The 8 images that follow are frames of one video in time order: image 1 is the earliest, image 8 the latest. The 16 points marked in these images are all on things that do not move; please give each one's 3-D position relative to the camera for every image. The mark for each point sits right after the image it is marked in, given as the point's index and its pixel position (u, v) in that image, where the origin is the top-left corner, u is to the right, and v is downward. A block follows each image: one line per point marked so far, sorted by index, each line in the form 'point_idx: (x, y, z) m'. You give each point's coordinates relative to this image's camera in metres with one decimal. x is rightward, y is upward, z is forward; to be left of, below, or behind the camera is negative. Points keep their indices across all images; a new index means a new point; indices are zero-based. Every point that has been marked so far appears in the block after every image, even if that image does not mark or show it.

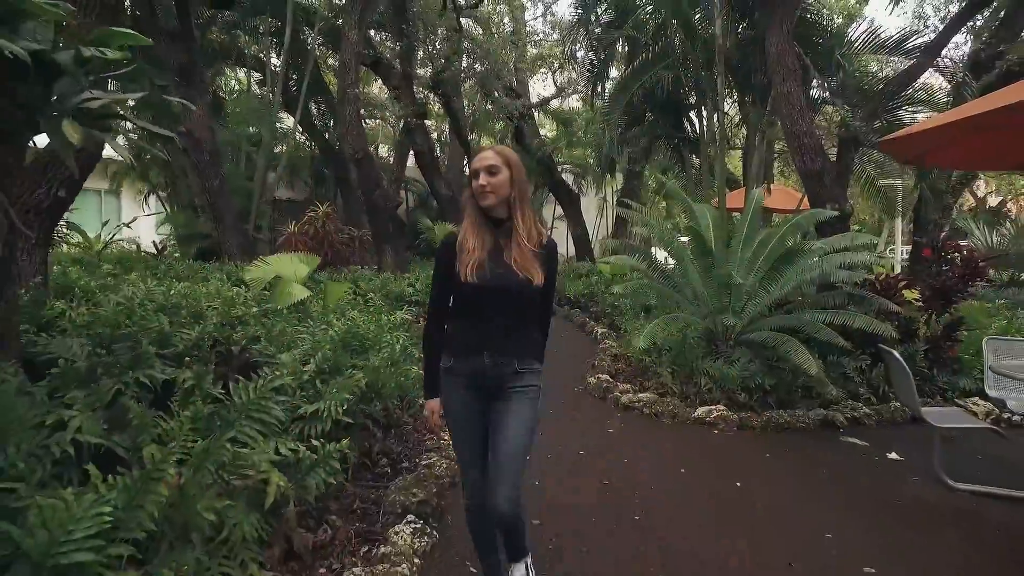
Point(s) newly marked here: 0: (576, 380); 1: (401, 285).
0: (+0.7, -0.9, +7.0) m
1: (-1.4, 0.0, +8.8) m
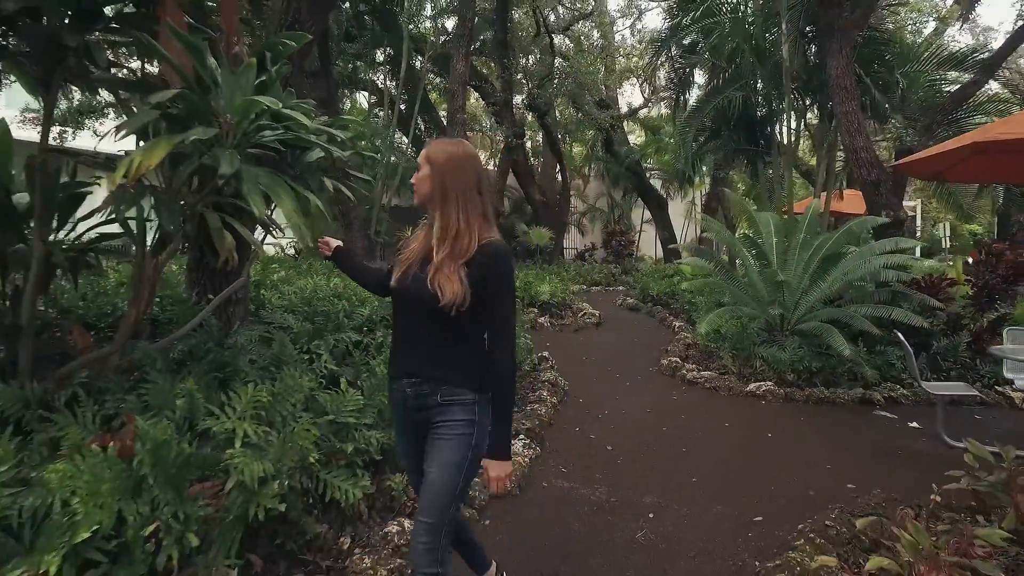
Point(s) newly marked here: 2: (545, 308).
0: (+1.7, -0.8, +8.2) m
1: (-0.1, +0.1, +10.3) m
2: (+0.5, -0.3, +10.2) m
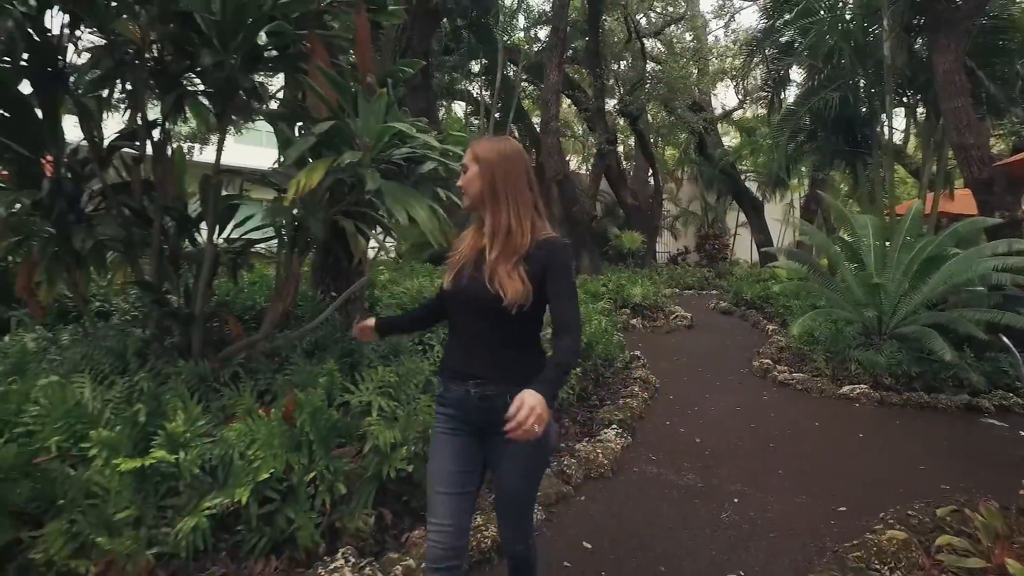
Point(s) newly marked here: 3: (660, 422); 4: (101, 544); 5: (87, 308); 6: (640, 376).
0: (+2.8, -0.9, +8.3) m
1: (+1.3, 0.0, +10.6) m
2: (+1.9, -0.3, +10.4) m
3: (+1.1, -1.0, +5.1) m
4: (-1.3, -0.8, +2.2) m
5: (-2.4, -0.1, +3.8) m
6: (+1.1, -0.8, +5.9) m
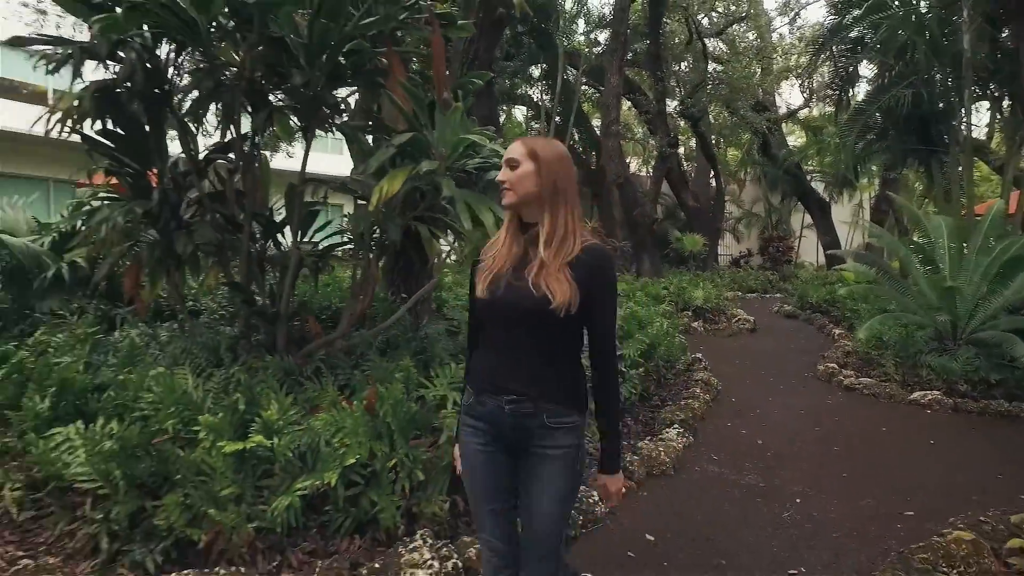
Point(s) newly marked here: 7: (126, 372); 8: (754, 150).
0: (+3.6, -0.9, +8.1) m
1: (+2.3, 0.0, +10.6) m
2: (+2.9, -0.4, +10.4) m
3: (+1.6, -1.0, +5.1) m
4: (-1.1, -0.8, +2.5) m
5: (-2.0, -0.1, +4.1) m
6: (+1.7, -0.8, +5.9) m
7: (-2.0, -0.4, +3.5) m
8: (+6.9, +4.0, +19.4) m
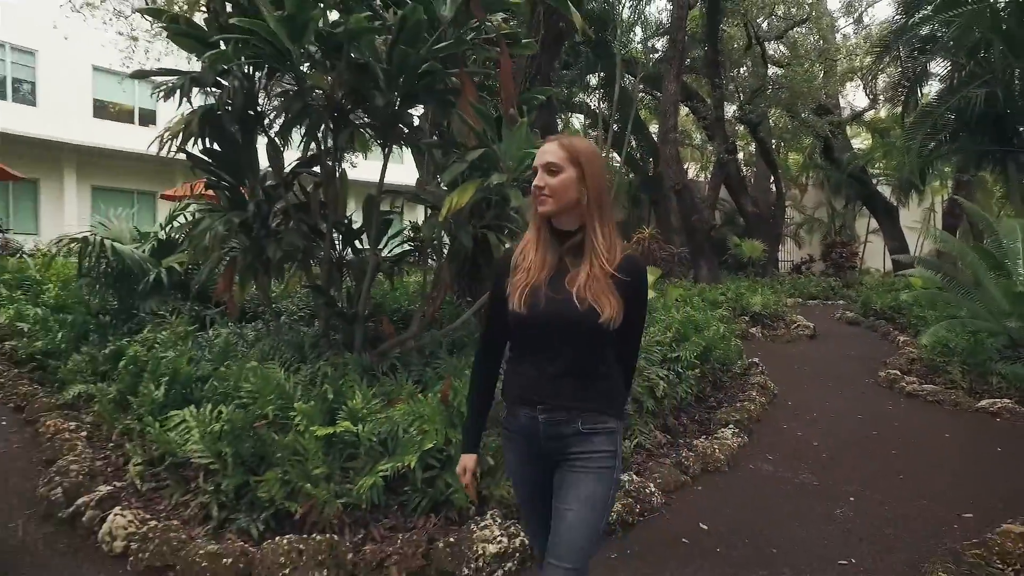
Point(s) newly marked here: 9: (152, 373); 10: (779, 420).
0: (+4.3, -1.0, +8.0) m
1: (+3.2, -0.1, +10.6) m
2: (+3.7, -0.5, +10.3) m
3: (+2.1, -1.1, +5.2) m
4: (-0.8, -0.8, +2.8) m
5: (-1.6, -0.1, +4.5) m
6: (+2.2, -0.8, +6.0) m
7: (-1.6, -0.4, +3.8) m
8: (+8.6, +3.8, +19.1) m
9: (-2.0, -0.5, +3.8) m
10: (+2.1, -1.0, +5.4) m
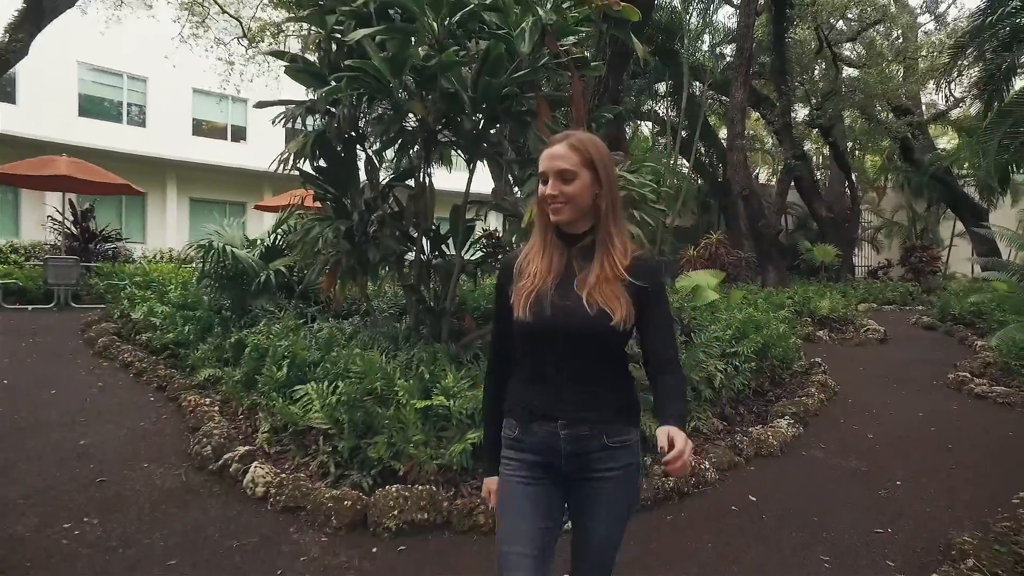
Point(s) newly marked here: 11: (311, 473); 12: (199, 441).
0: (+5.1, -1.0, +8.1) m
1: (+4.3, -0.2, +10.7) m
2: (+4.8, -0.5, +10.4) m
3: (+2.6, -1.1, +5.4) m
4: (-0.5, -0.8, +3.3) m
5: (-1.1, -0.1, +5.1) m
6: (+2.8, -0.8, +6.2) m
7: (-1.2, -0.4, +4.5) m
8: (+10.5, +3.6, +18.7) m
9: (-1.6, -0.5, +4.5) m
10: (+2.7, -1.1, +5.6) m
11: (-1.0, -0.9, +3.4) m
12: (-1.8, -0.9, +3.9) m
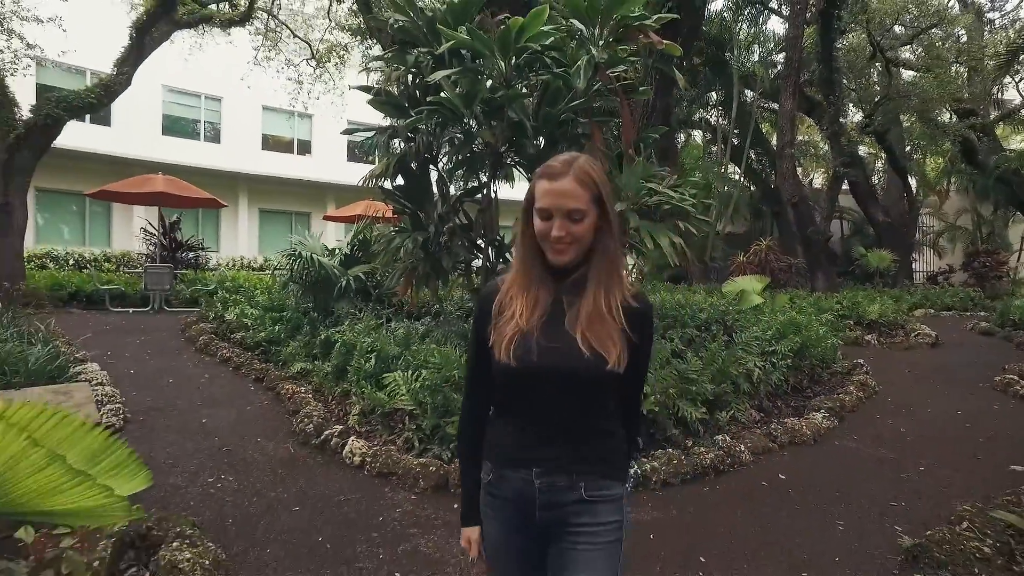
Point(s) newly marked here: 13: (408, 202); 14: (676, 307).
0: (+5.8, -1.1, +8.2) m
1: (+5.2, -0.2, +10.9) m
2: (+5.6, -0.6, +10.6) m
3: (+3.1, -1.1, +5.8) m
4: (-0.2, -0.8, +3.9) m
5: (-0.6, -0.2, +5.8) m
6: (+3.4, -0.9, +6.6) m
7: (-0.8, -0.5, +5.1) m
8: (+12.0, +3.5, +18.4) m
9: (-1.2, -0.5, +5.2) m
10: (+3.2, -1.1, +6.0) m
11: (-0.7, -1.0, +4.1) m
12: (-1.4, -0.9, +4.6) m
13: (-0.8, +0.7, +5.4) m
14: (+1.6, -0.2, +6.5) m
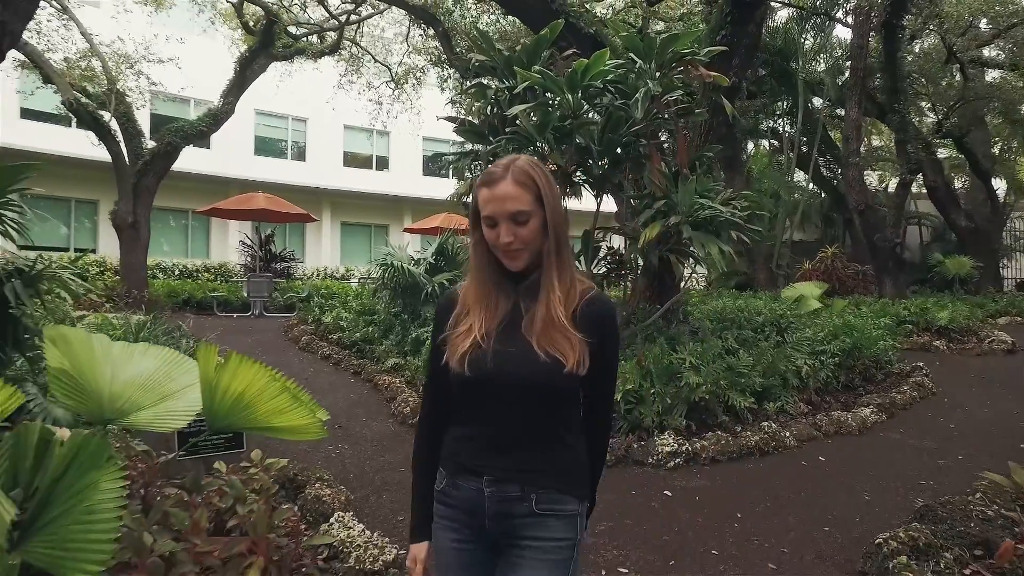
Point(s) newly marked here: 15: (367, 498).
0: (+6.6, -1.1, +8.2) m
1: (+6.3, -0.3, +11.0) m
2: (+6.7, -0.7, +10.6) m
3: (+3.7, -1.1, +6.1) m
4: (+0.3, -0.8, +4.6) m
5: (0.0, -0.2, +6.5) m
6: (+4.1, -0.9, +6.8) m
7: (-0.2, -0.5, +5.8) m
8: (+13.8, +3.3, +17.8) m
9: (-0.6, -0.5, +5.9) m
10: (+3.8, -1.1, +6.2) m
11: (-0.2, -1.0, +4.8) m
12: (-0.9, -0.9, +5.4) m
13: (-0.2, +0.6, +6.1) m
14: (+2.3, -0.2, +7.0) m
15: (-0.8, -1.1, +3.6) m
